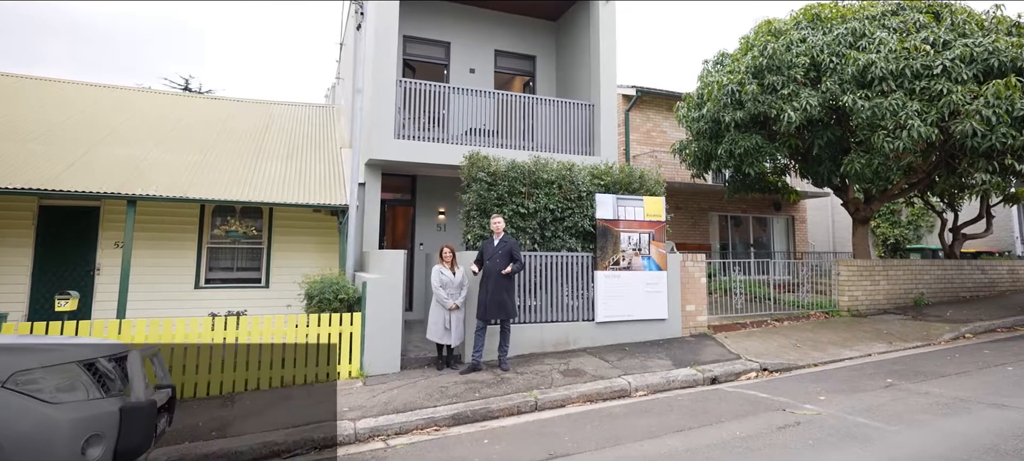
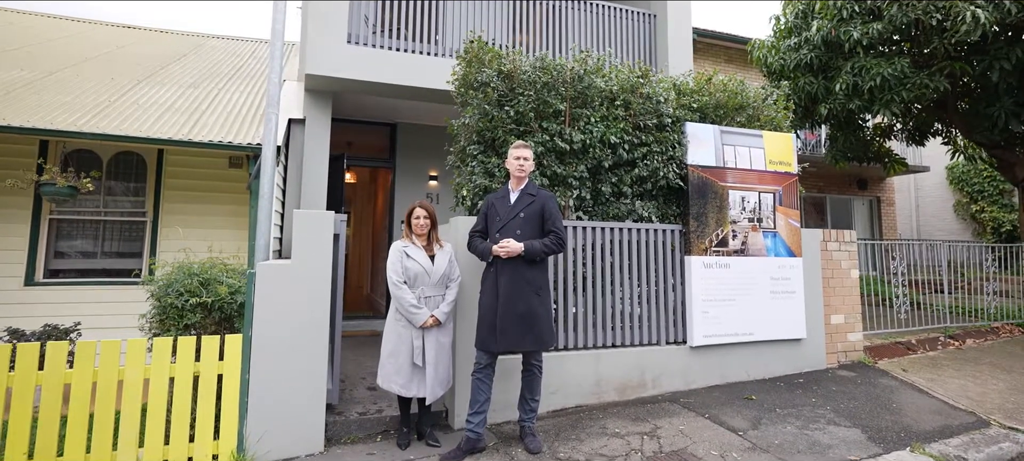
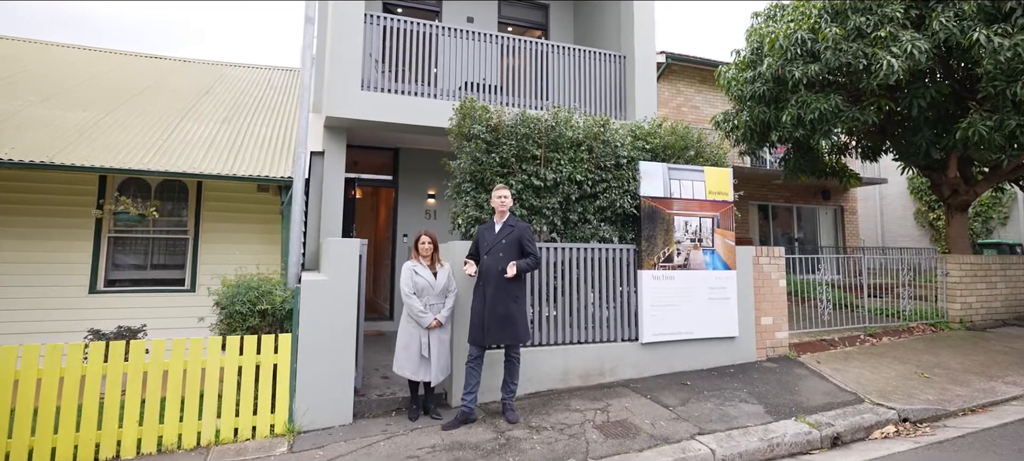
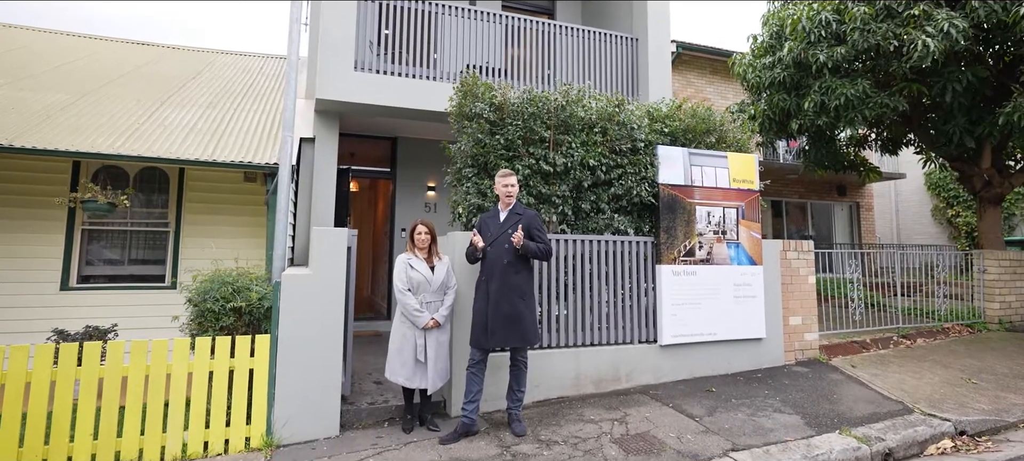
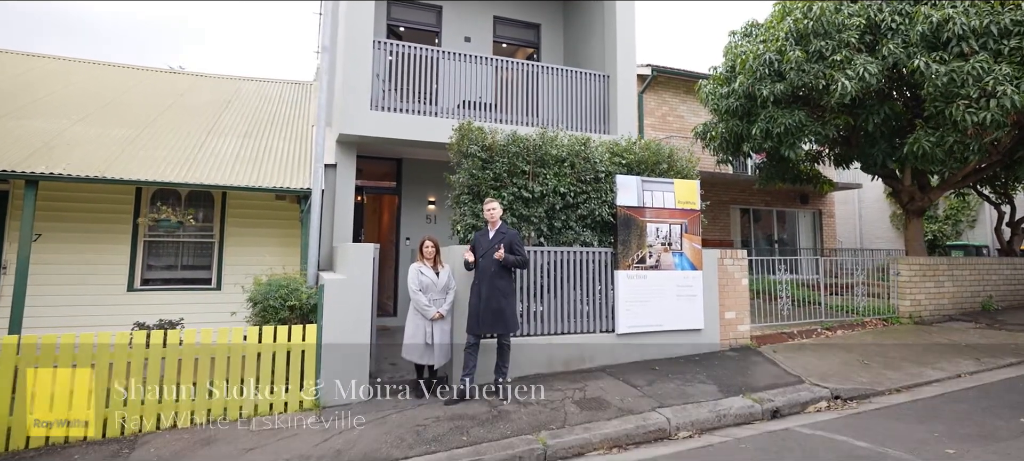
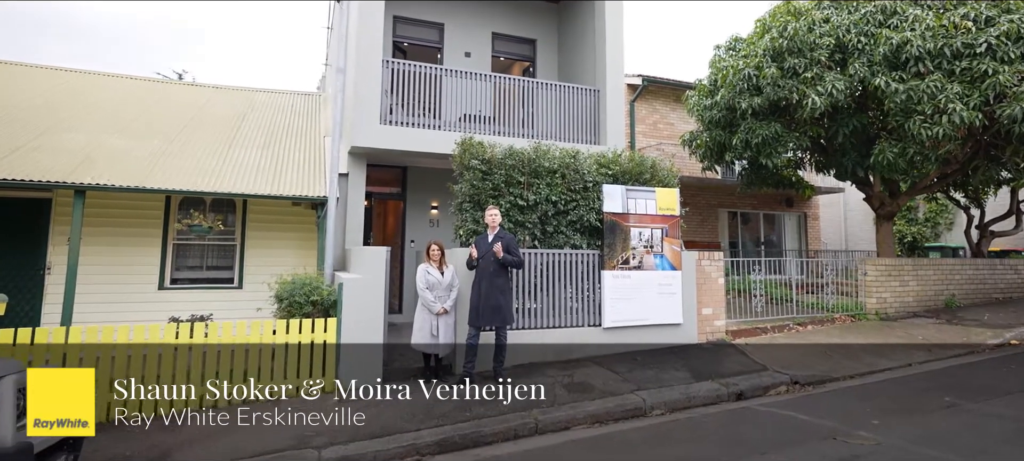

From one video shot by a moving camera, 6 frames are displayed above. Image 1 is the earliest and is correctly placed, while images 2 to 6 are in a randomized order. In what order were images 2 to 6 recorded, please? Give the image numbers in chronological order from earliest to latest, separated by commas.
6, 5, 3, 4, 2
